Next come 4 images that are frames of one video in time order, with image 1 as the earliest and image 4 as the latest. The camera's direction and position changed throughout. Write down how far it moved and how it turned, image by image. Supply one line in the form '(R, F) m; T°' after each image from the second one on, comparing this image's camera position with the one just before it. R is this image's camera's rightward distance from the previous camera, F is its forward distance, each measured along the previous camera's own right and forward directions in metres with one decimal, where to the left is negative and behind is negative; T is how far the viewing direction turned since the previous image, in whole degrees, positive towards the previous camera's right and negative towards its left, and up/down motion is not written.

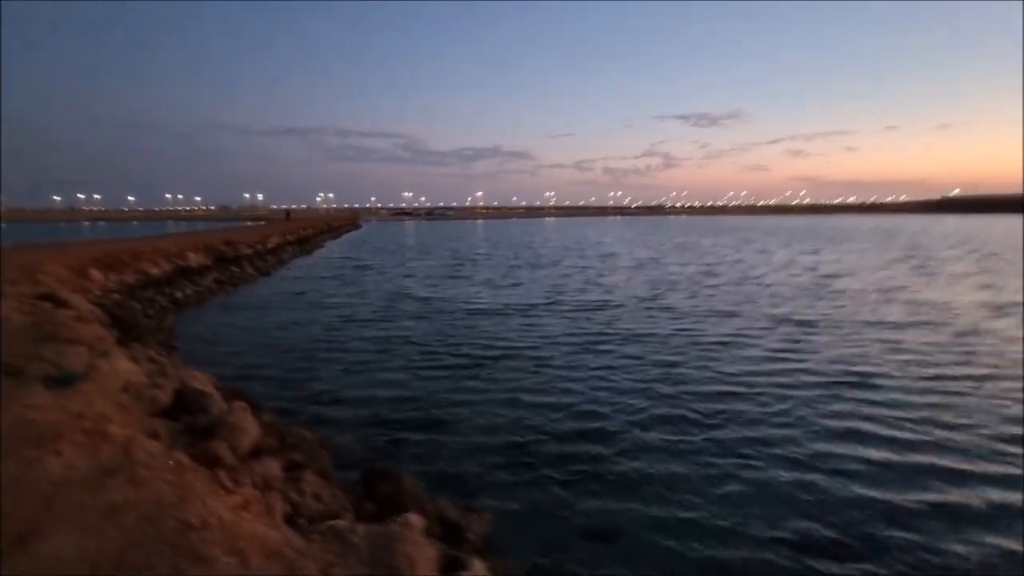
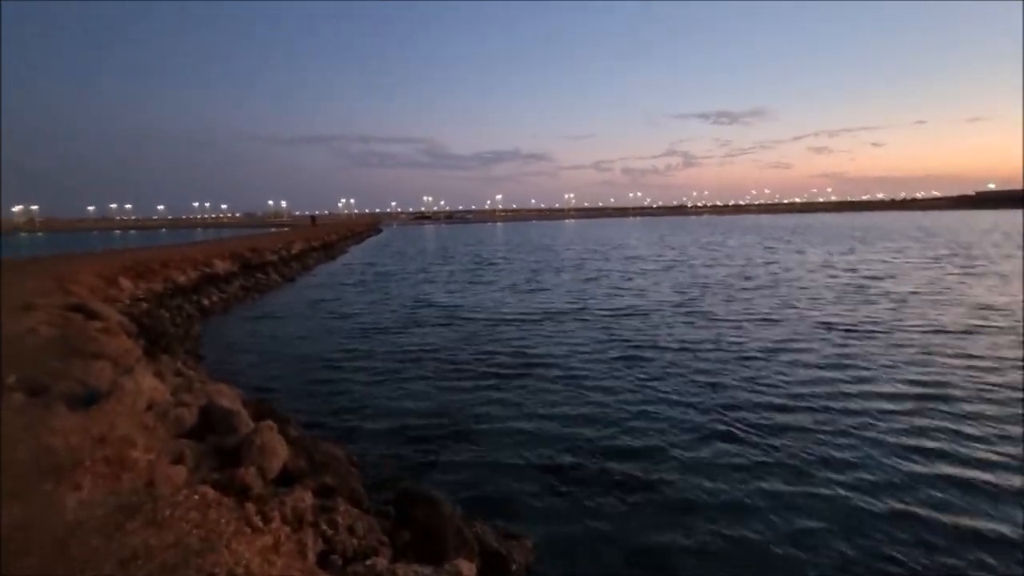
(-0.3, +0.6) m; -2°
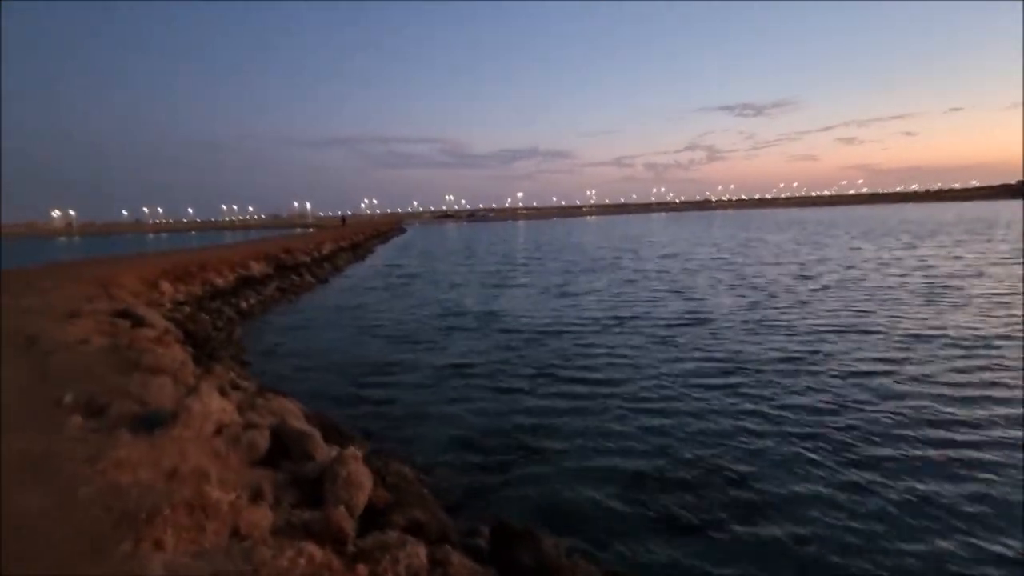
(-1.2, +1.0) m; -2°
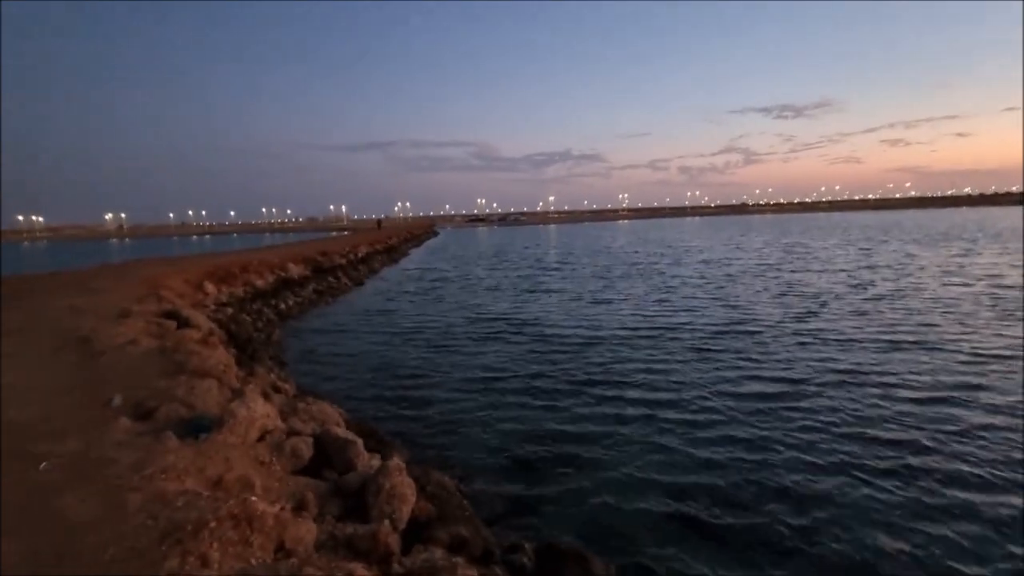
(-0.2, +0.3) m; -3°
